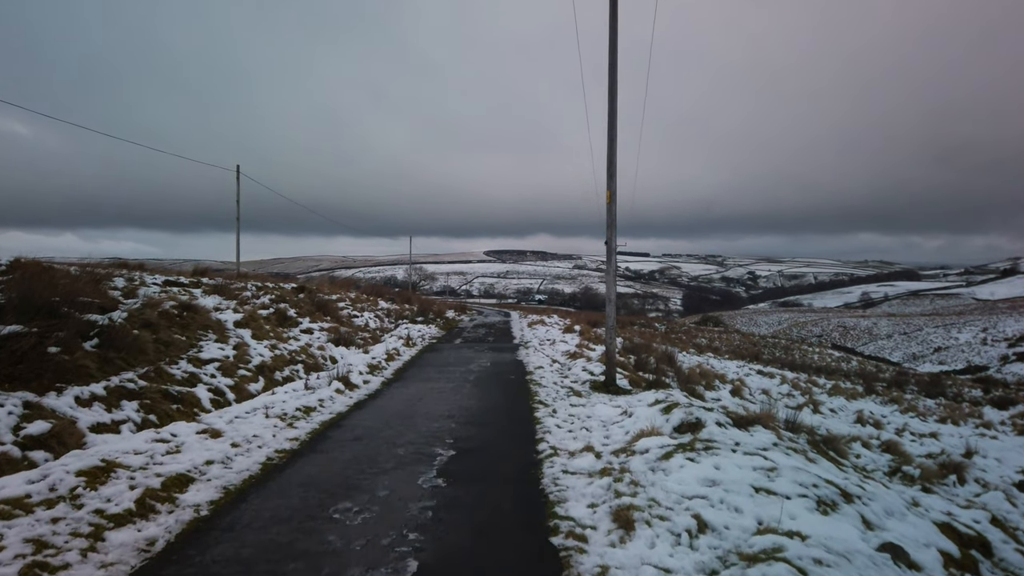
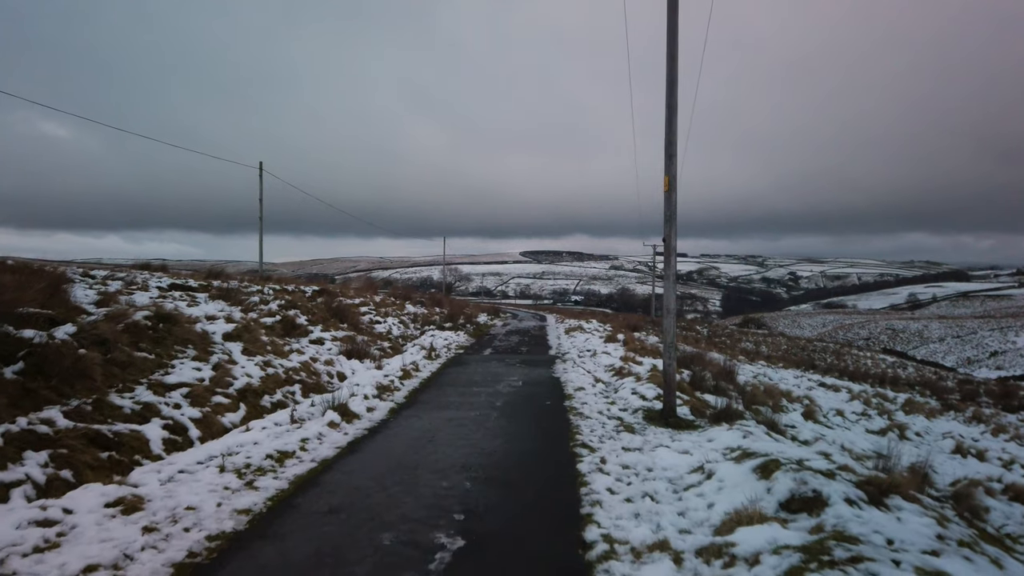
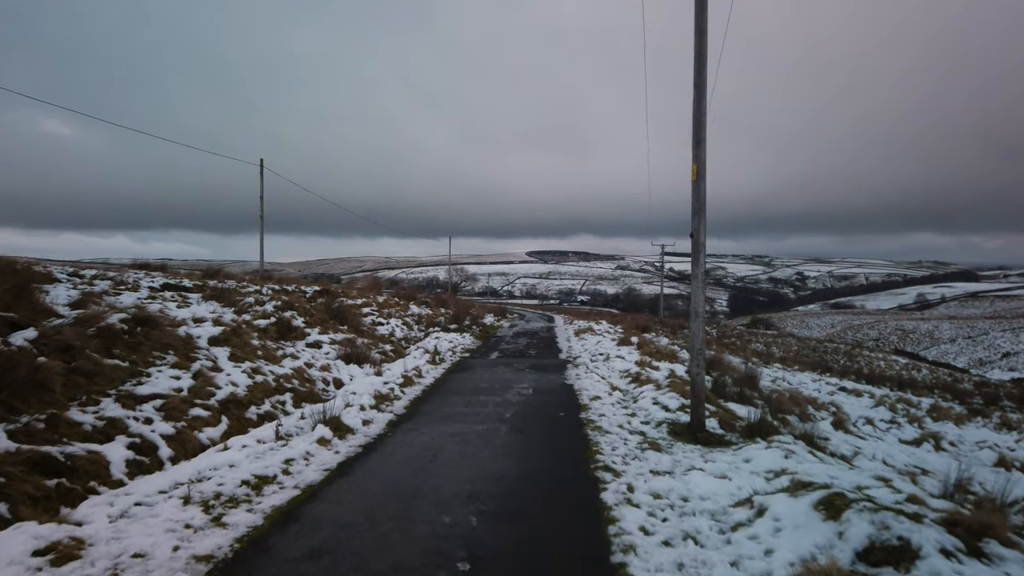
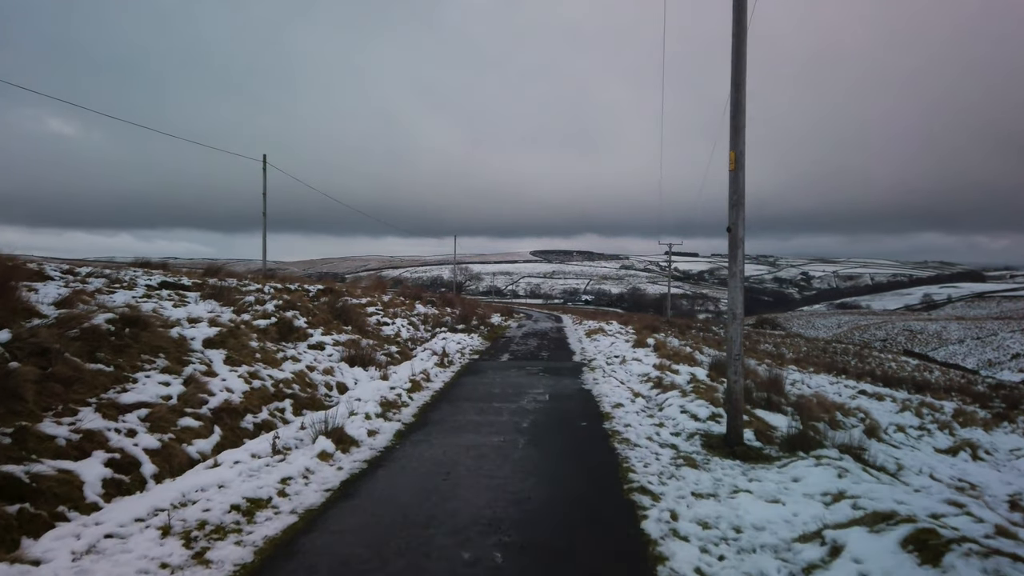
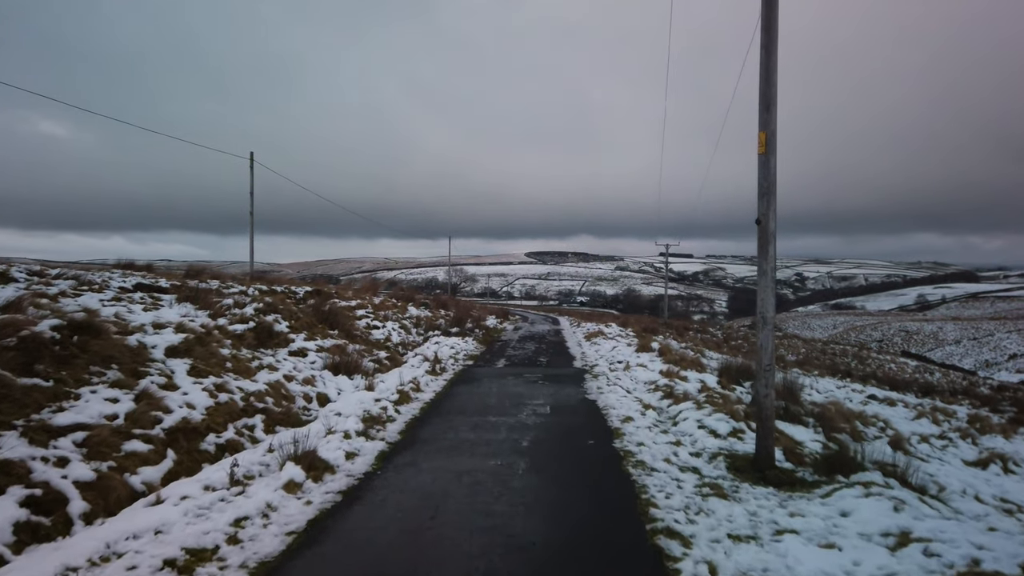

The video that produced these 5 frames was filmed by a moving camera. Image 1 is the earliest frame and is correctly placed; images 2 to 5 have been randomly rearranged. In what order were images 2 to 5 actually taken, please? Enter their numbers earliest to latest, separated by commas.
2, 3, 4, 5
